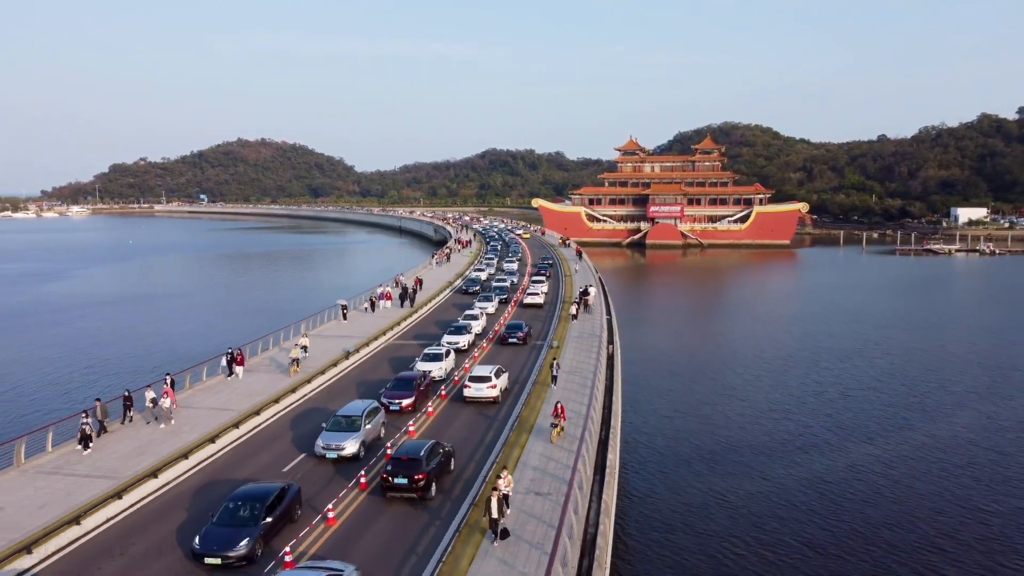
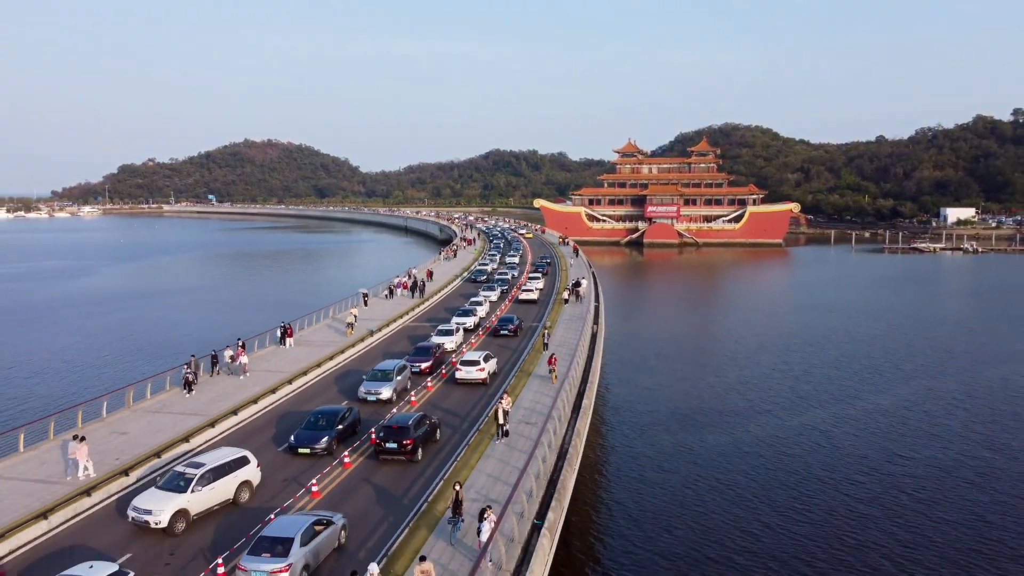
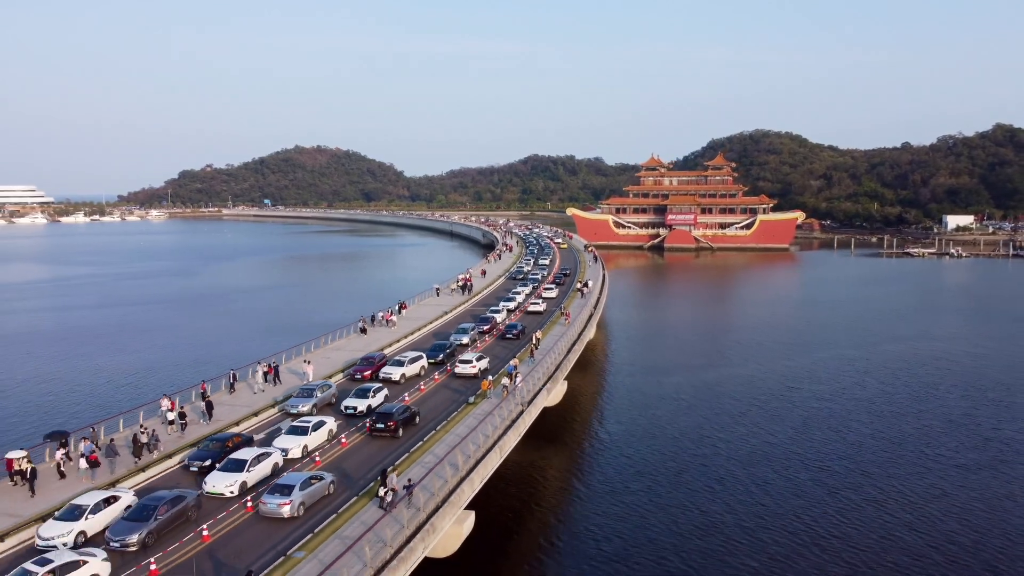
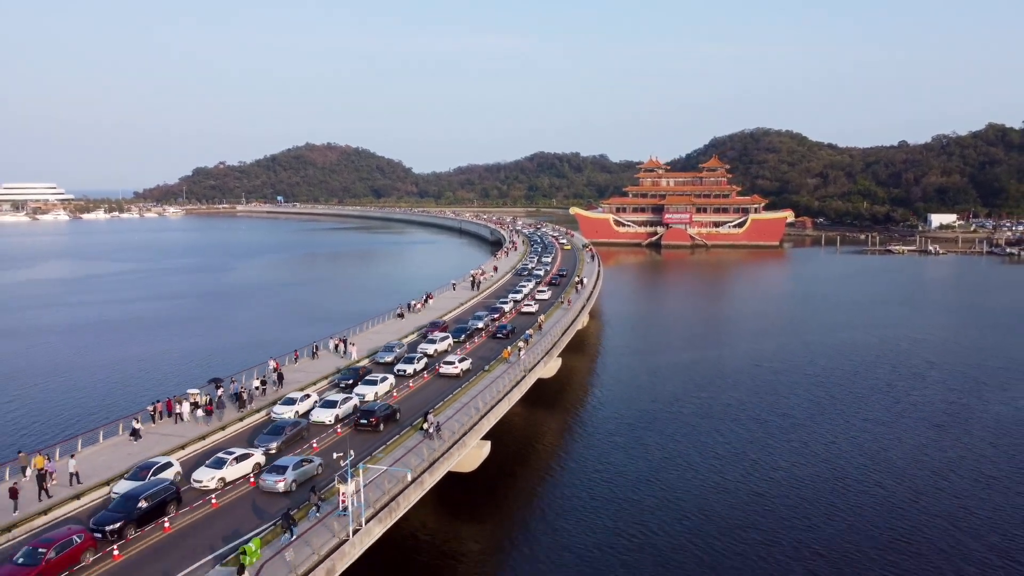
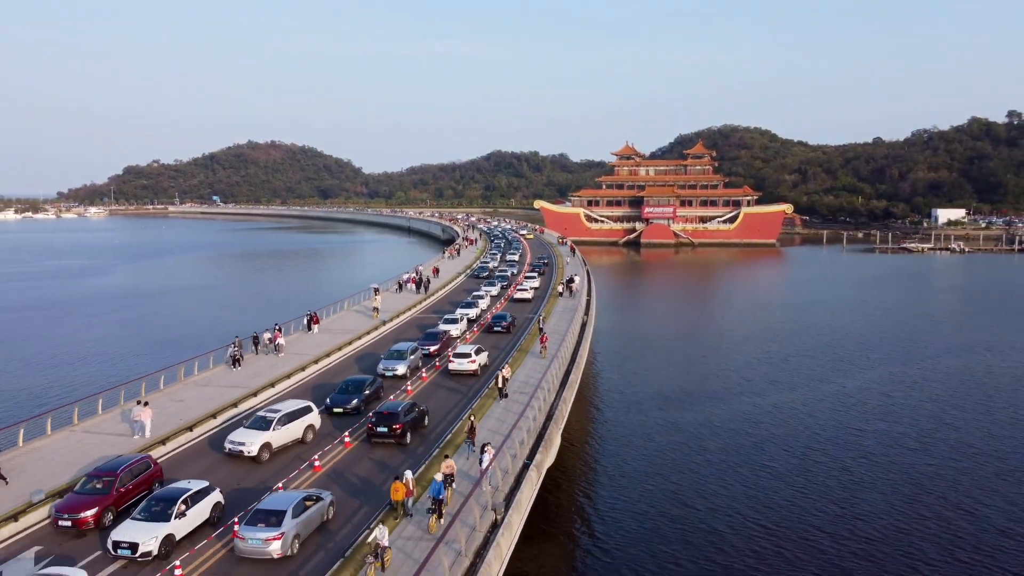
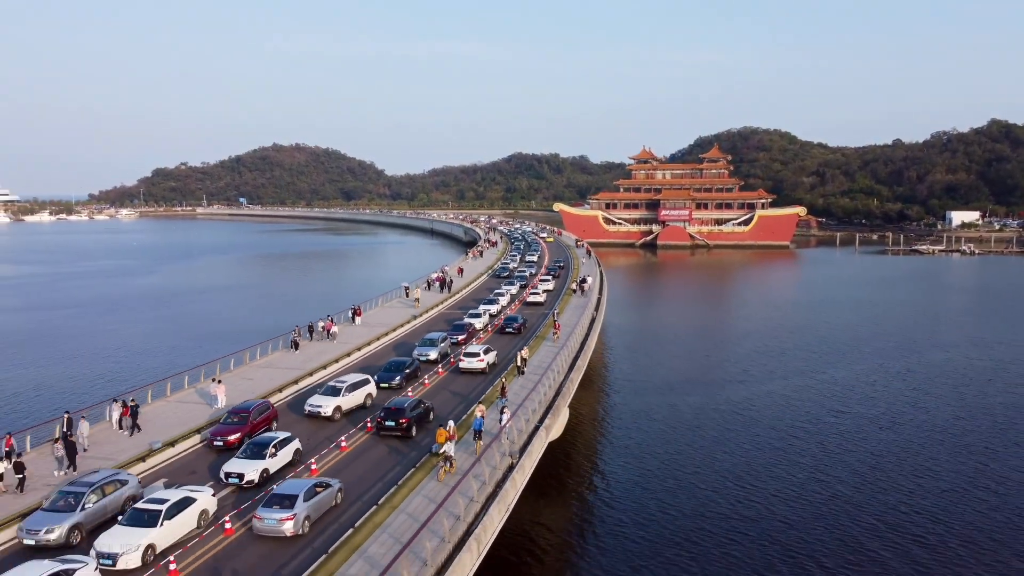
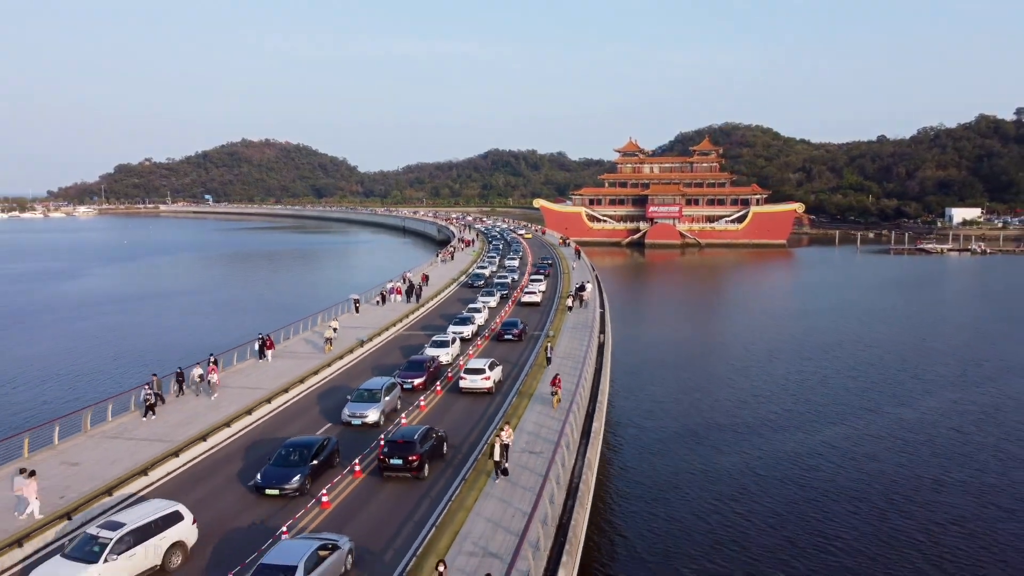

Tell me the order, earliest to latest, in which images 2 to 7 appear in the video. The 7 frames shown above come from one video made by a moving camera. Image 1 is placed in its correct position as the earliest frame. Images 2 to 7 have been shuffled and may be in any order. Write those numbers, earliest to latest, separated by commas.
7, 2, 5, 6, 3, 4
